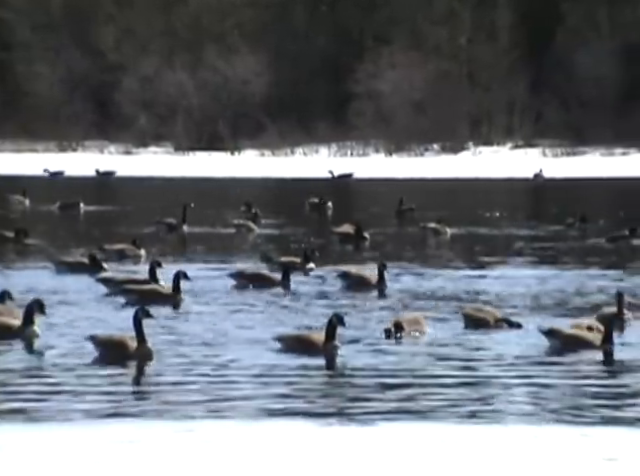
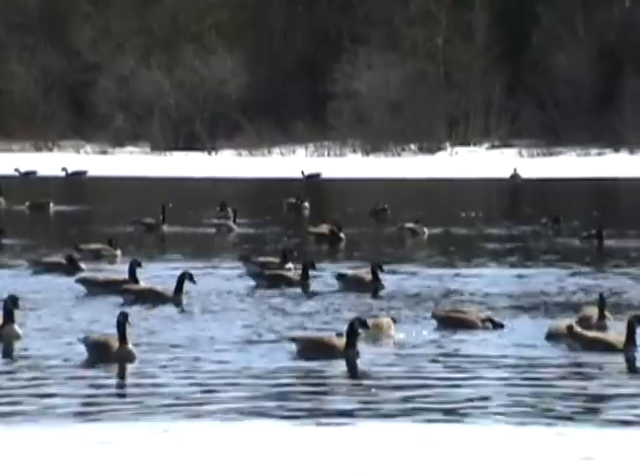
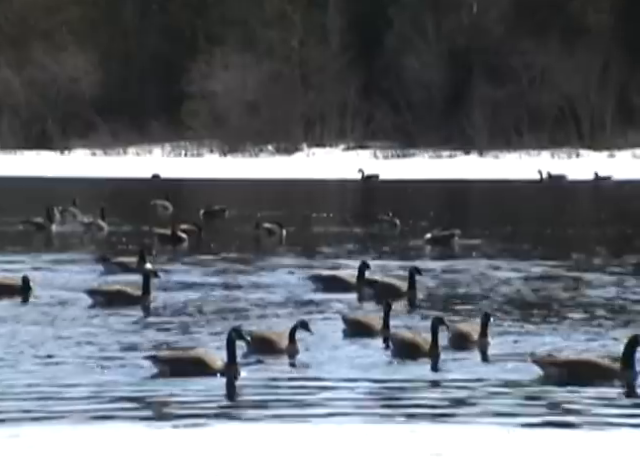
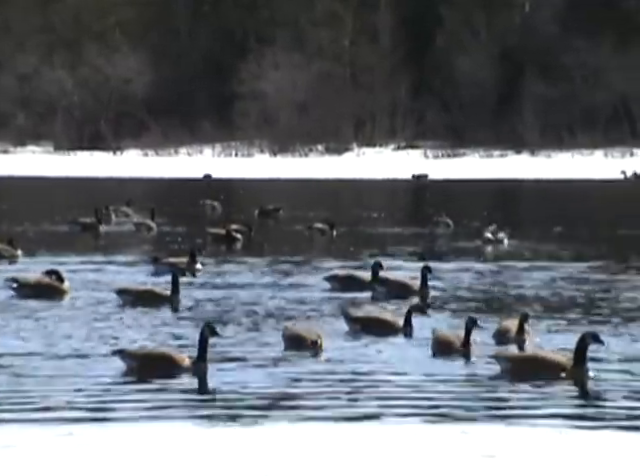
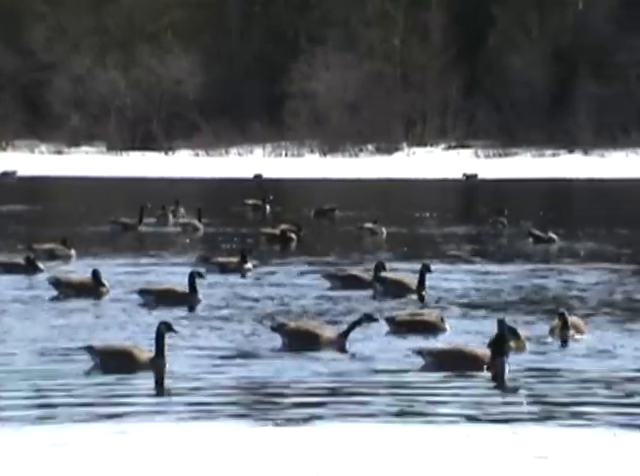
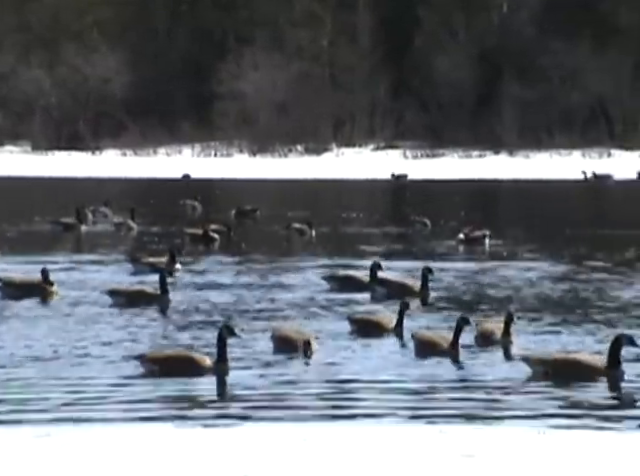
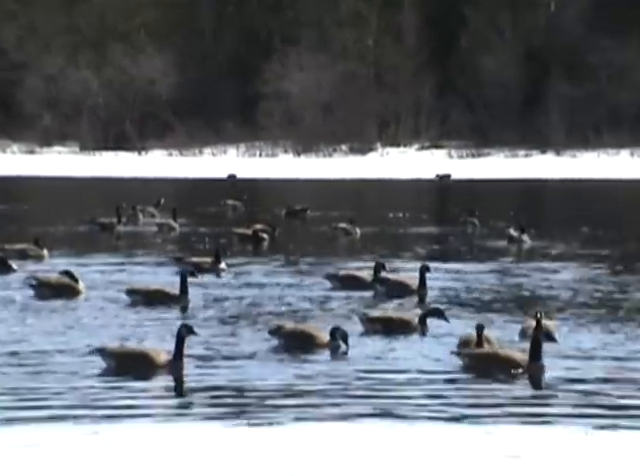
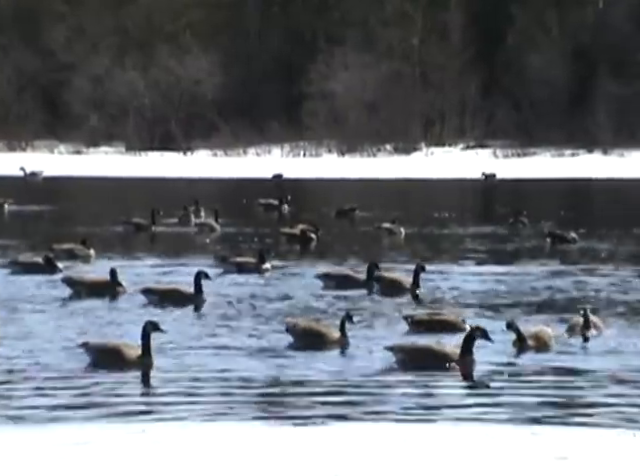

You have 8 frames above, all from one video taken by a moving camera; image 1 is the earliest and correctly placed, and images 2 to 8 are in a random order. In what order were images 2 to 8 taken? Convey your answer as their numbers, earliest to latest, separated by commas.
2, 8, 5, 7, 4, 6, 3
